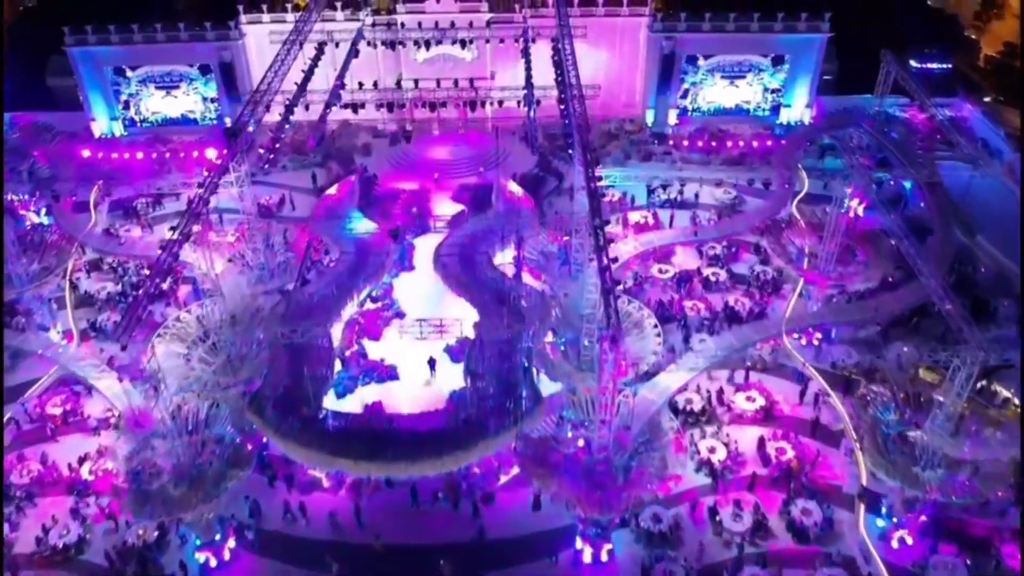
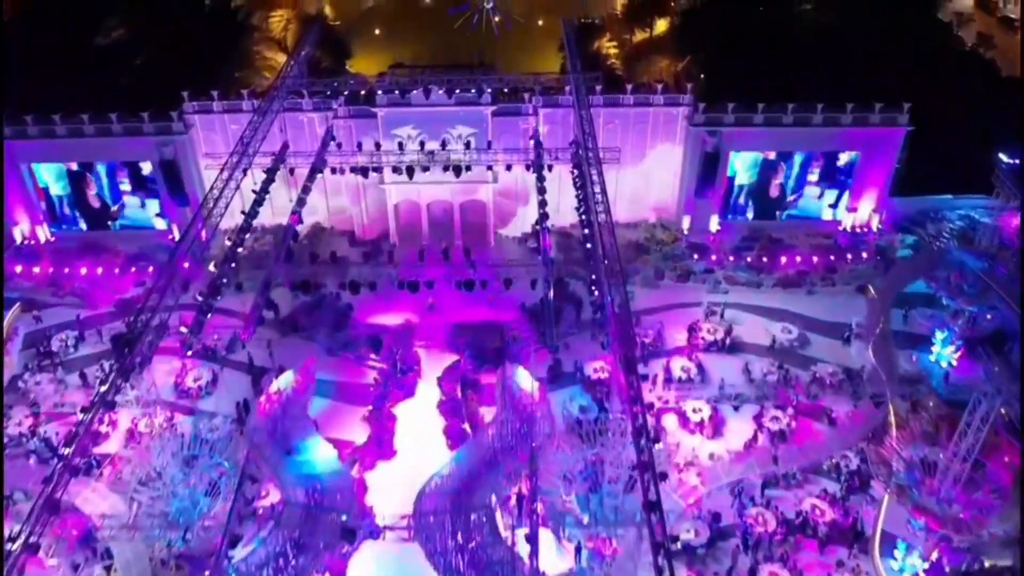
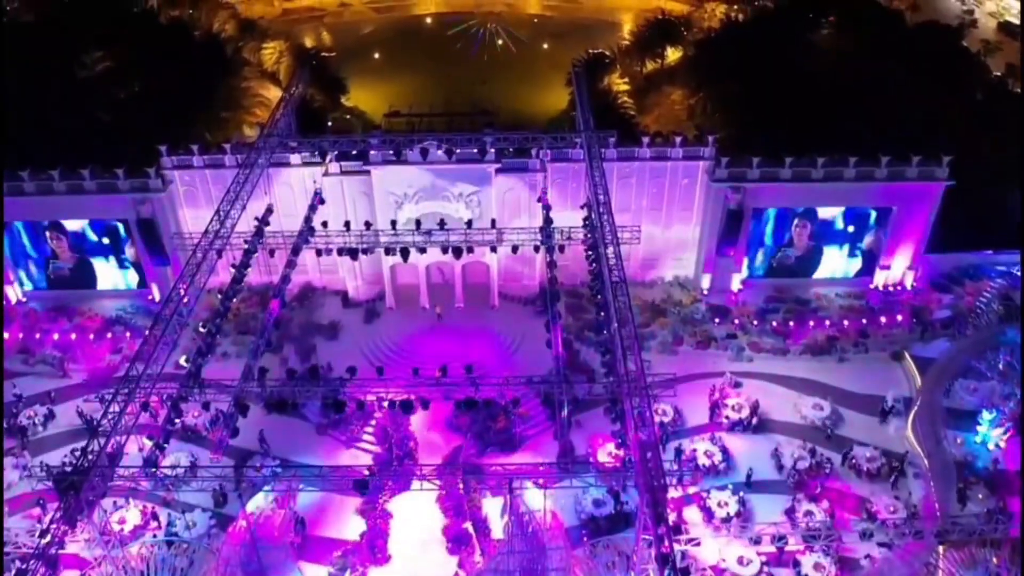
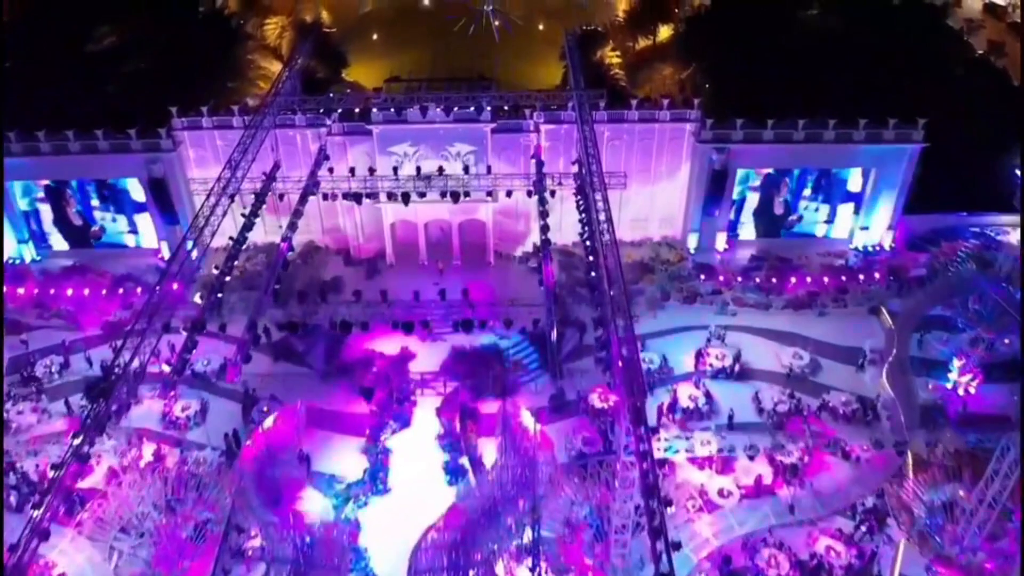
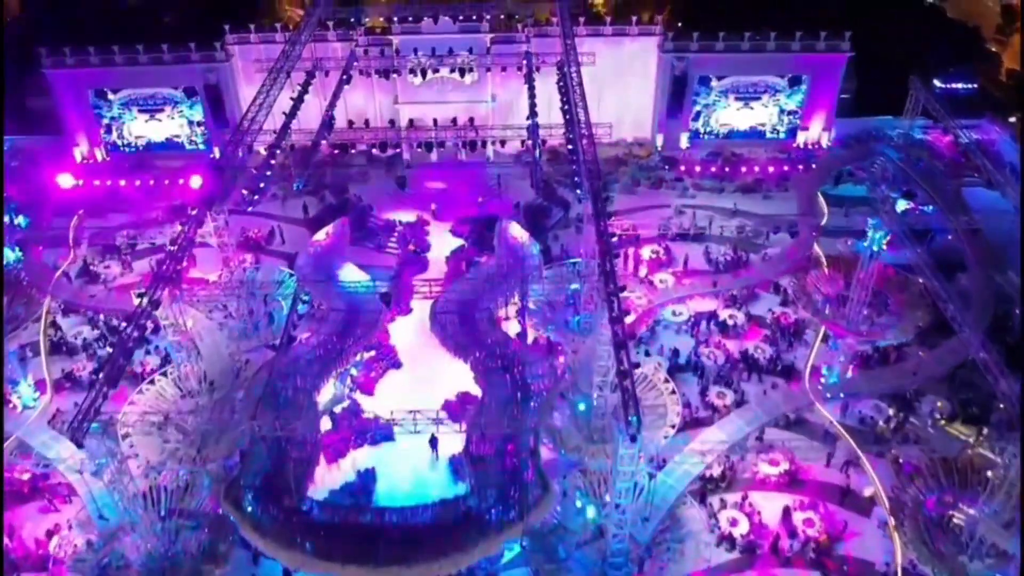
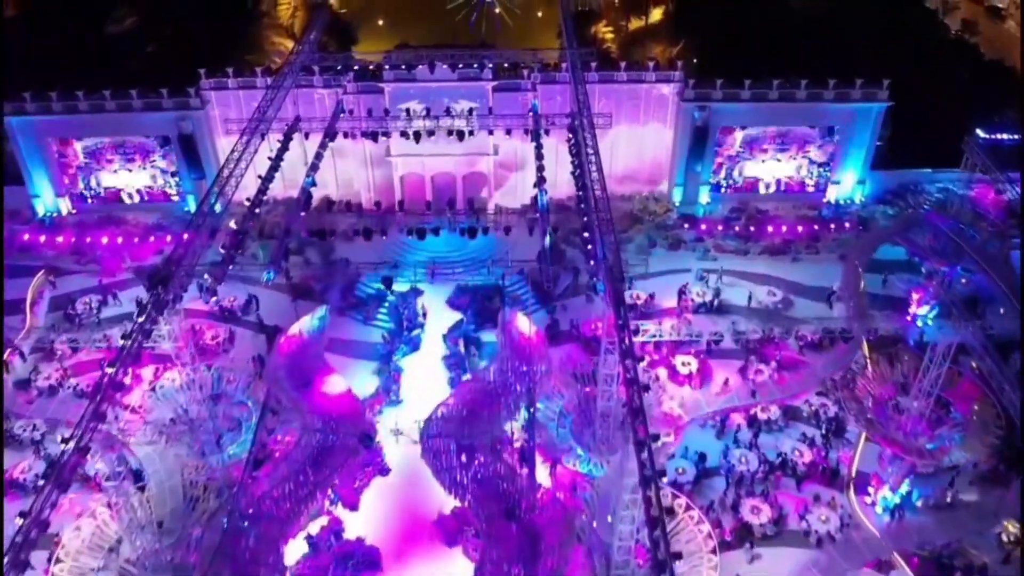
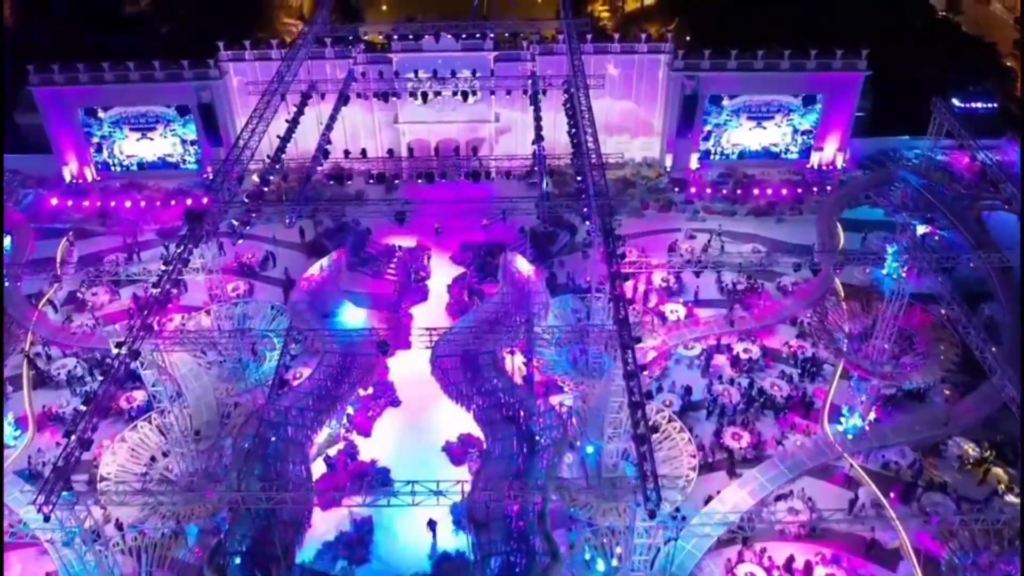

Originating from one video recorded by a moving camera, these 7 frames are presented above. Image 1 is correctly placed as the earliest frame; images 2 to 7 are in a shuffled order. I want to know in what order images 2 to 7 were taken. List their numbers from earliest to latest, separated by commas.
5, 7, 6, 2, 4, 3
